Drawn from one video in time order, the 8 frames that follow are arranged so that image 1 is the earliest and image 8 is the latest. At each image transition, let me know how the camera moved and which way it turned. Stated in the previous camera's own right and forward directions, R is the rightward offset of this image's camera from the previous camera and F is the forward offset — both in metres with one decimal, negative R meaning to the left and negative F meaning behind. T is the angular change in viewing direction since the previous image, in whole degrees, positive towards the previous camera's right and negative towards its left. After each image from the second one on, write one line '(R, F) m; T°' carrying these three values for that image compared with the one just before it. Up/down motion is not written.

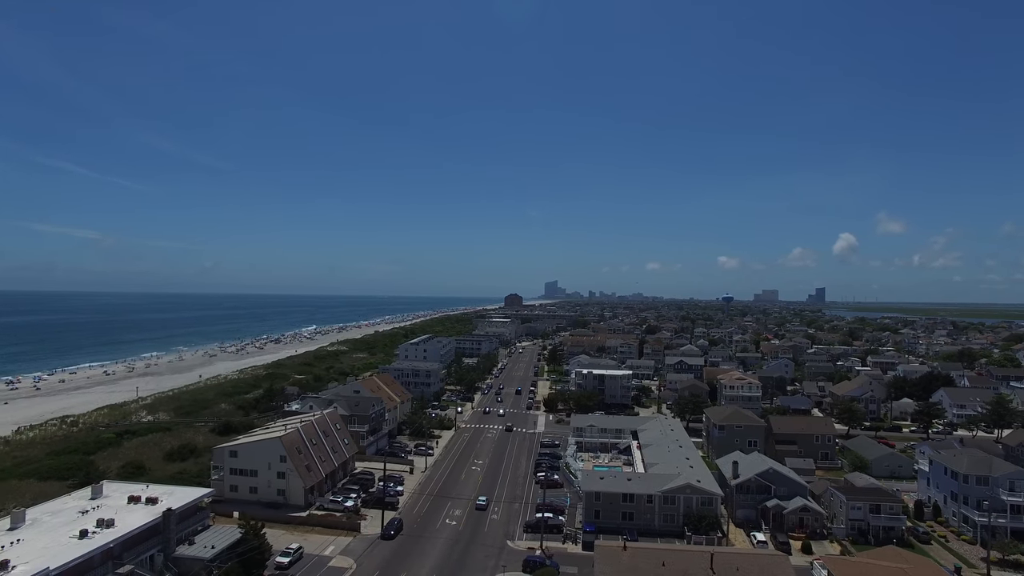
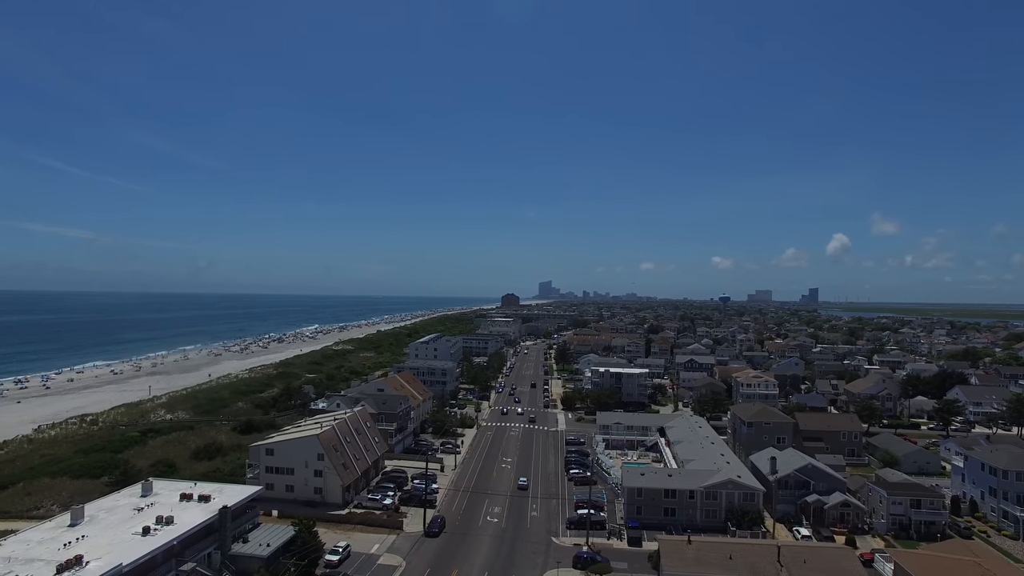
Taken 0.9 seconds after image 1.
(-2.3, +0.1) m; +1°
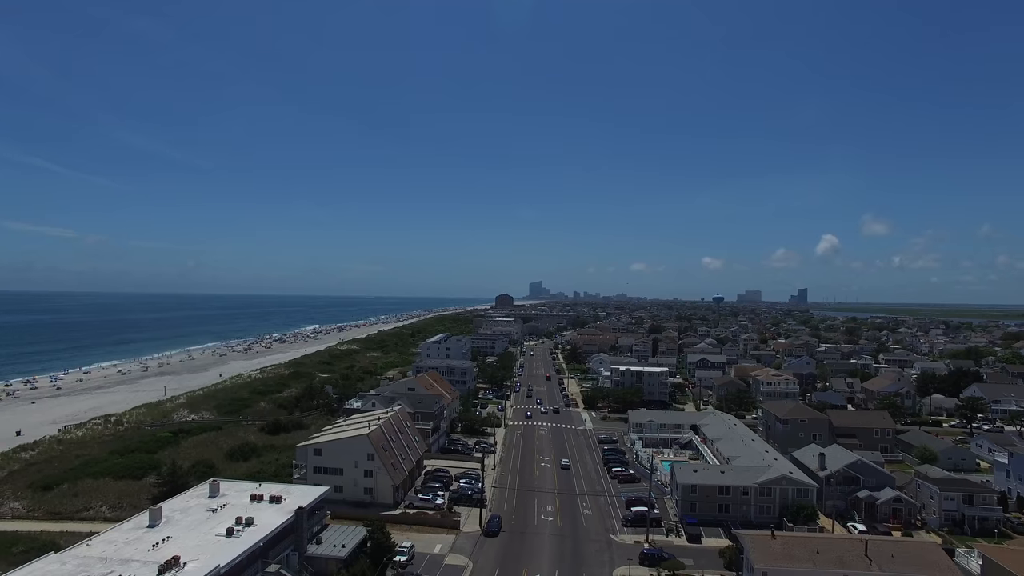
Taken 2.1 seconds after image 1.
(-3.1, +0.2) m; +1°
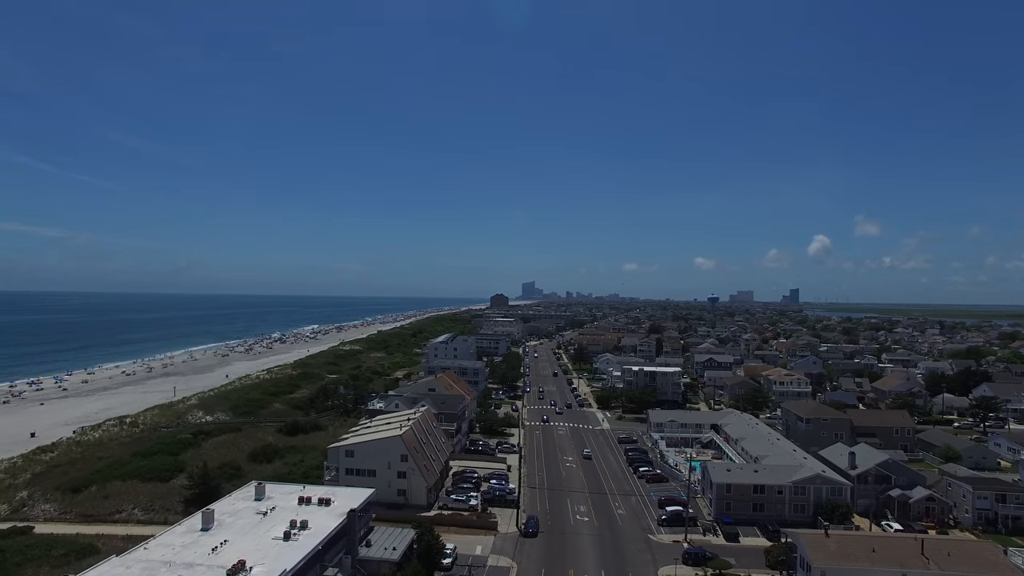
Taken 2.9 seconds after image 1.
(-2.1, +0.1) m; +1°
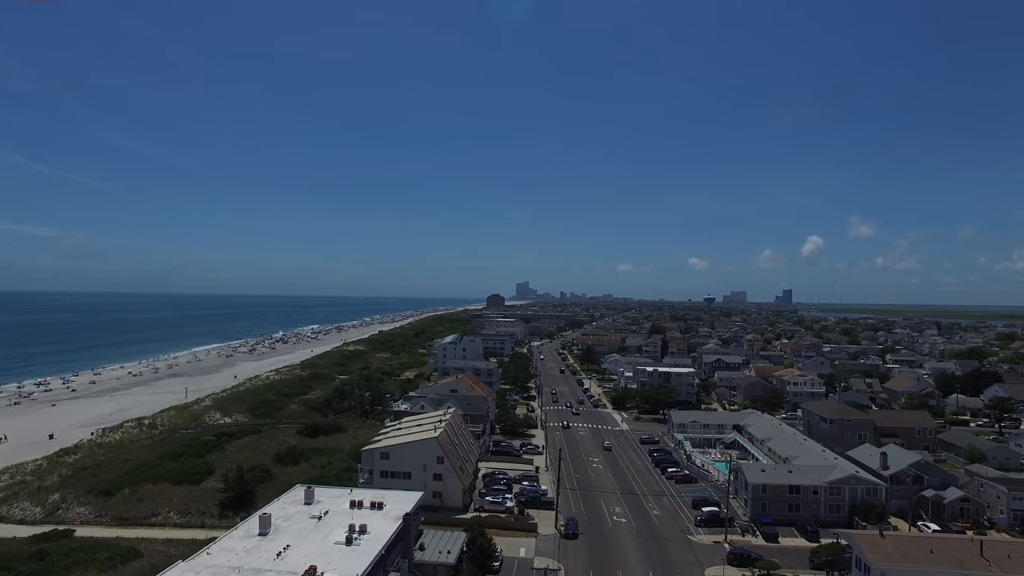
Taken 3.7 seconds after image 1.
(-2.1, +0.1) m; +1°
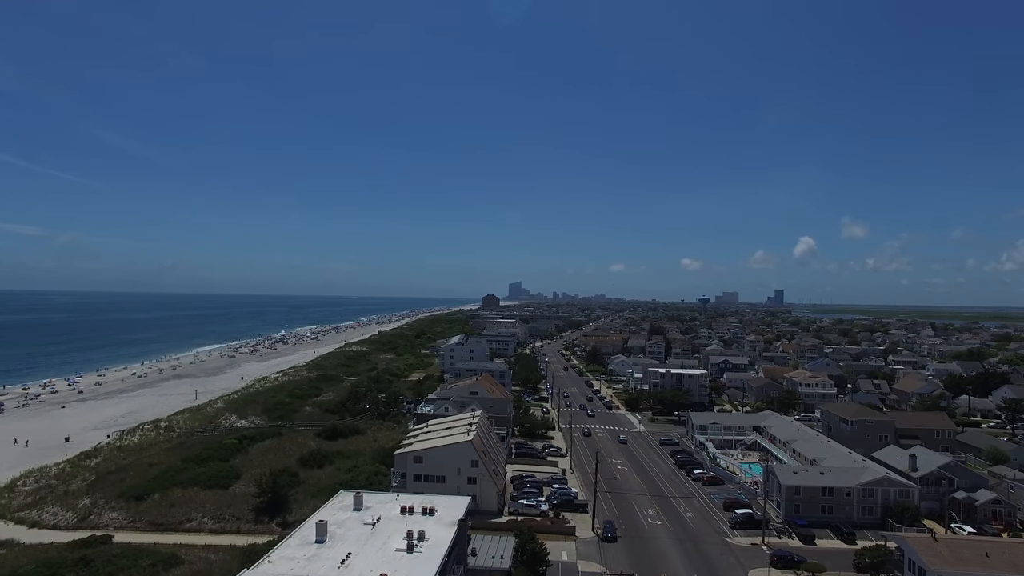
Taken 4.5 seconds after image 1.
(-2.1, +0.1) m; +1°
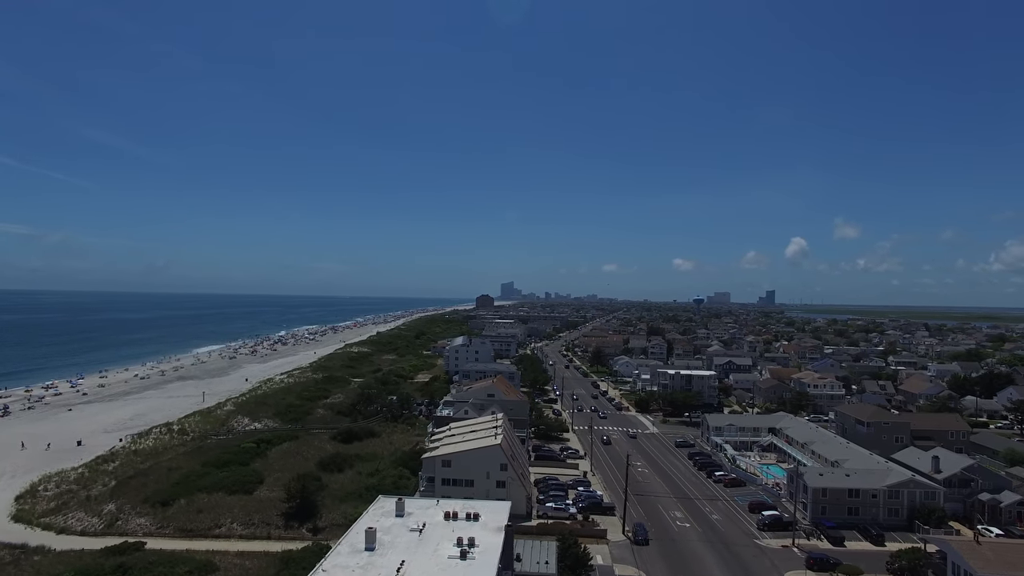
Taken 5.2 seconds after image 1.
(-1.8, +0.1) m; +1°
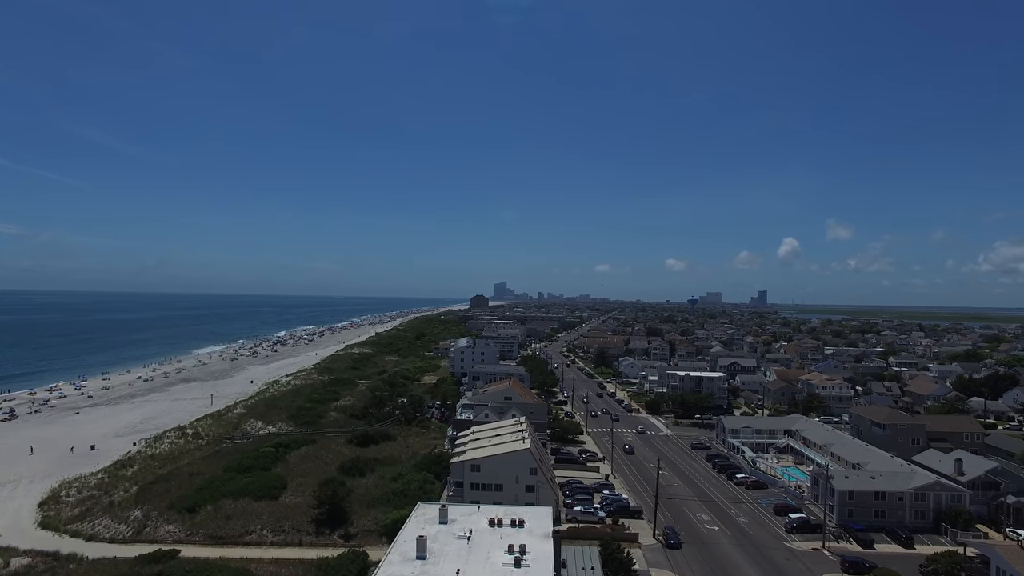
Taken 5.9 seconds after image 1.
(-1.8, +0.1) m; +1°
